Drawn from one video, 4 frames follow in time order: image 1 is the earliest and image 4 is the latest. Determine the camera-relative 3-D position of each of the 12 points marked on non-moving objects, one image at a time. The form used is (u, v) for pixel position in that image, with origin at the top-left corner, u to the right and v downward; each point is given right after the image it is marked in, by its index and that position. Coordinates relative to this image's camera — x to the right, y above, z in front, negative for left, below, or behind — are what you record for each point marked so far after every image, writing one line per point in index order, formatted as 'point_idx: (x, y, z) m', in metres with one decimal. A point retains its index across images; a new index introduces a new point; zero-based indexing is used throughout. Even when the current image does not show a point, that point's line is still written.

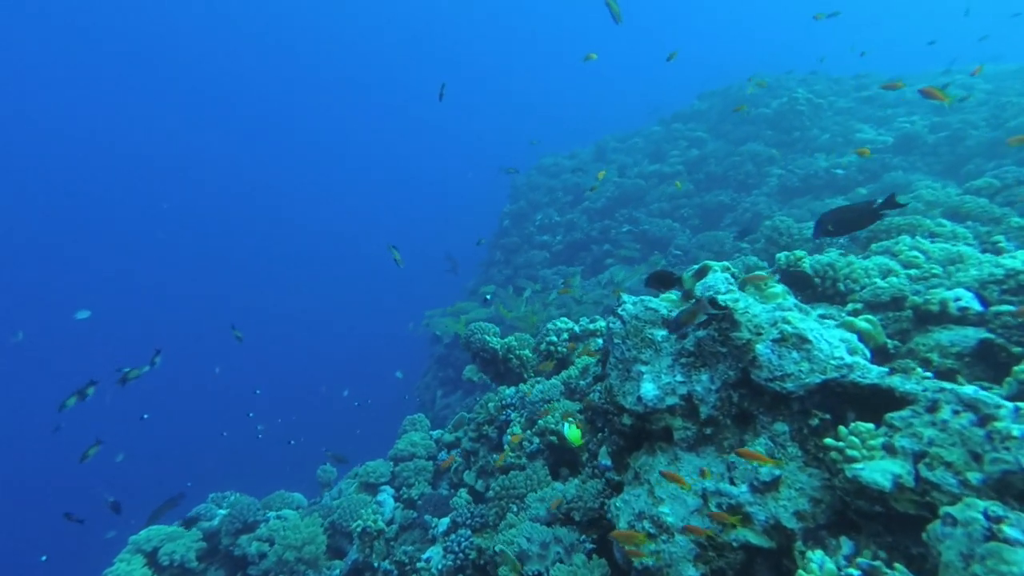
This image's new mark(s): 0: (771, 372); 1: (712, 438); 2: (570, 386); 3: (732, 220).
0: (+1.1, -0.3, +2.5) m
1: (+0.9, -0.6, +2.7) m
2: (+0.5, -0.8, +4.9) m
3: (+5.6, +1.7, +15.2) m
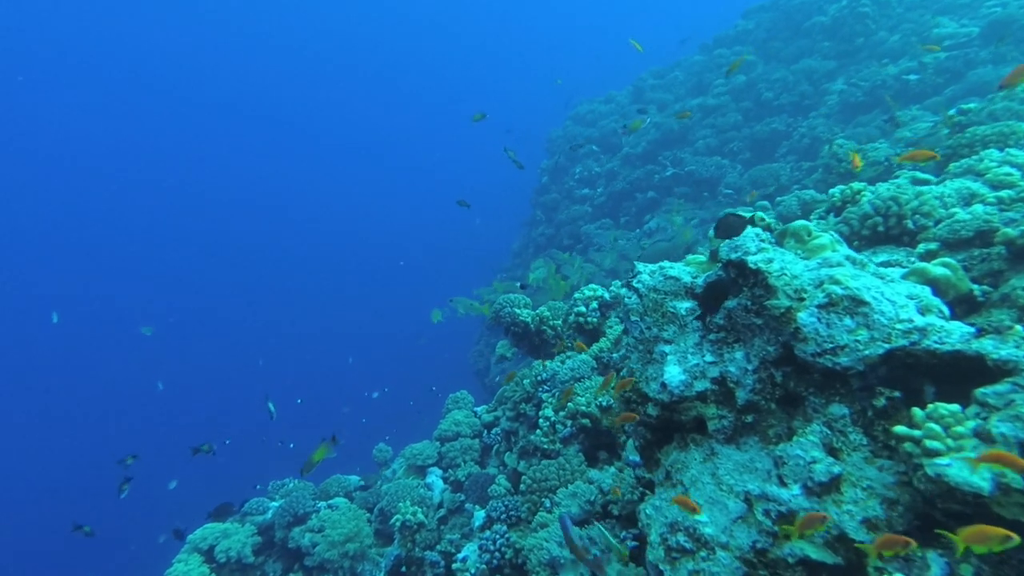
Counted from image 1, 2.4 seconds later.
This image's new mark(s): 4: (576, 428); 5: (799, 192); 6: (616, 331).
0: (+1.0, -0.2, +2.0) m
1: (+0.9, -0.5, +2.3) m
2: (+0.7, -0.5, +4.5) m
3: (+6.3, +3.2, +14.1) m
4: (+0.4, -0.9, +4.1) m
5: (+3.5, +1.2, +7.3) m
6: (+0.8, -0.3, +4.6) m
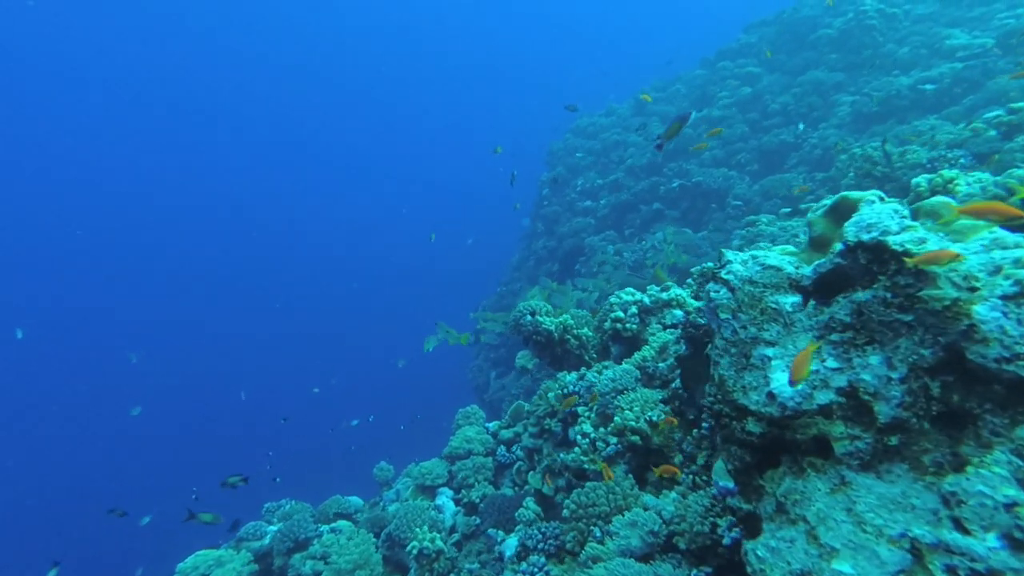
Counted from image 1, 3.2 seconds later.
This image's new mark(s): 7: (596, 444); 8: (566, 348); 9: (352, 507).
0: (+1.3, -0.1, +1.6) m
1: (+1.1, -0.5, +1.8) m
2: (+0.9, -0.6, +4.0) m
3: (+6.5, +2.9, +13.8) m
4: (+0.7, -0.9, +3.7) m
5: (+3.7, +1.1, +7.0) m
6: (+1.0, -0.3, +4.2) m
7: (+0.5, -1.0, +3.9) m
8: (+0.5, -0.6, +5.8) m
9: (-2.2, -3.0, +8.4) m
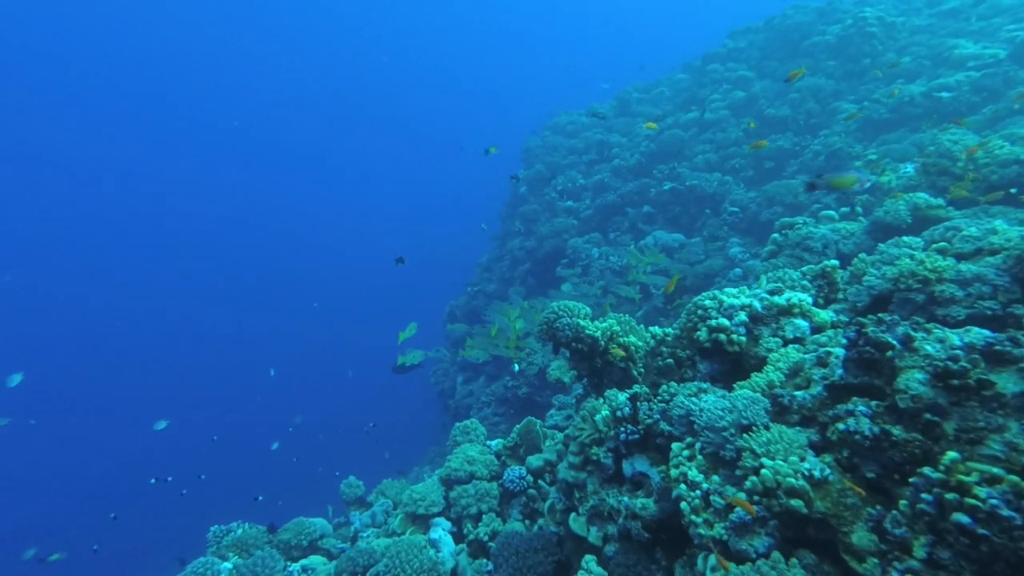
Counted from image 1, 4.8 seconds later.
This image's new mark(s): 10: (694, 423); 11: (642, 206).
0: (+1.9, -0.2, +0.6) m
1: (+1.7, -0.5, +0.8) m
2: (+1.3, -0.6, +3.0) m
3: (+6.3, +2.6, +13.2) m
4: (+1.1, -0.9, +2.7) m
5: (+4.0, +0.9, +6.2) m
6: (+1.4, -0.4, +3.2) m
7: (+0.9, -1.0, +2.9) m
8: (+0.8, -0.6, +4.7) m
9: (-2.2, -2.9, +7.2) m
10: (+1.0, -0.7, +3.3) m
11: (+3.6, +2.2, +16.6) m
